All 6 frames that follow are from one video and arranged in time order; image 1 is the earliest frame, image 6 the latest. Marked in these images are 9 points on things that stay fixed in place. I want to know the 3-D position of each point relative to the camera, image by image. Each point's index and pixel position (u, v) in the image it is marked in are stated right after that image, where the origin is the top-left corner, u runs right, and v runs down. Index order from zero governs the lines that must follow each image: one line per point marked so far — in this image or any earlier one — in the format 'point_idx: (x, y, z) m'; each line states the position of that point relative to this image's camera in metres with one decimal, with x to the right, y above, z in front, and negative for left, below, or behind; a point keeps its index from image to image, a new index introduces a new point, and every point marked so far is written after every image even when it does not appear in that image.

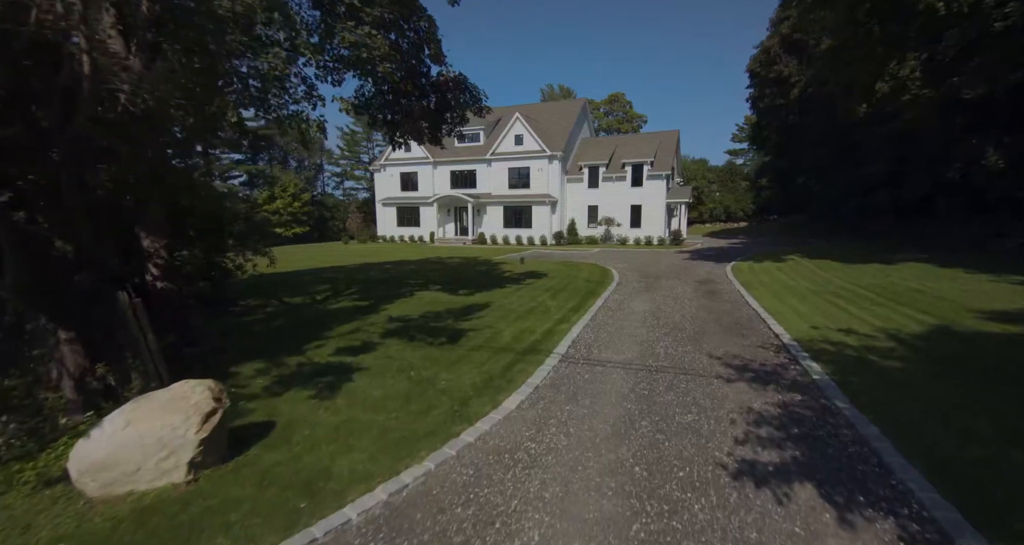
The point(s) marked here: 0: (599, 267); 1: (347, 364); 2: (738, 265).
0: (+3.5, +0.1, +17.4) m
1: (-2.6, -1.4, +6.5) m
2: (+9.0, +0.2, +16.7) m
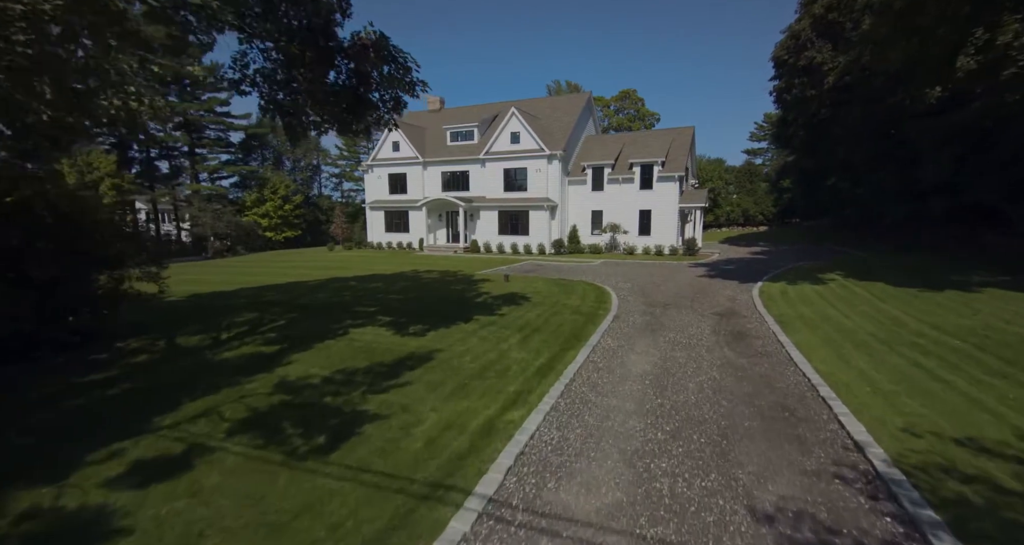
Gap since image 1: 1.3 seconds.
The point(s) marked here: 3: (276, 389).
0: (+2.8, -0.6, +14.4) m
1: (-3.6, -2.2, +3.7) m
2: (+8.3, -0.6, +13.5) m
3: (-3.6, -1.8, +6.4) m
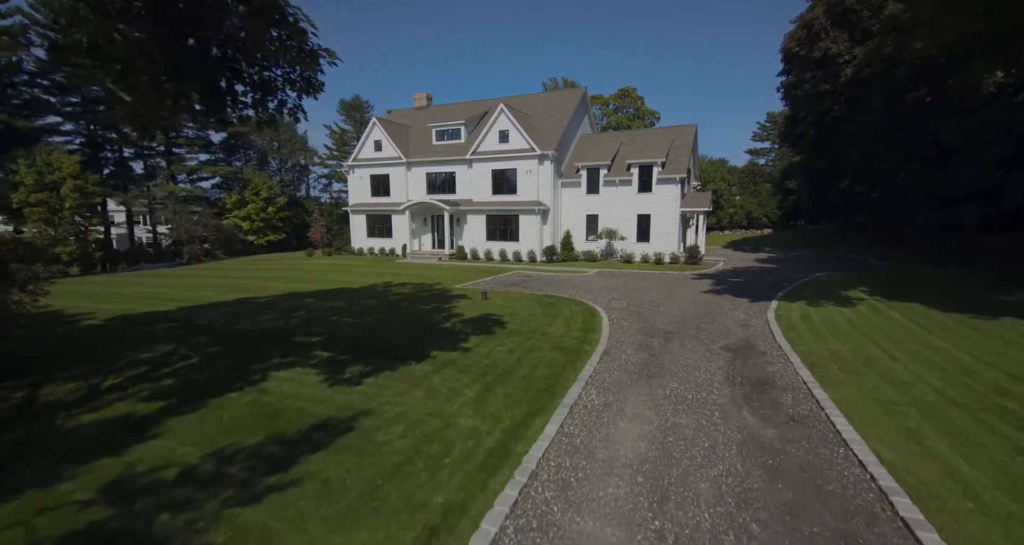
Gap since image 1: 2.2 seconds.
0: (+2.1, -1.2, +12.4) m
1: (-4.3, -2.7, +1.7) m
2: (+7.6, -1.2, +11.5) m
3: (-4.3, -2.3, +4.4) m
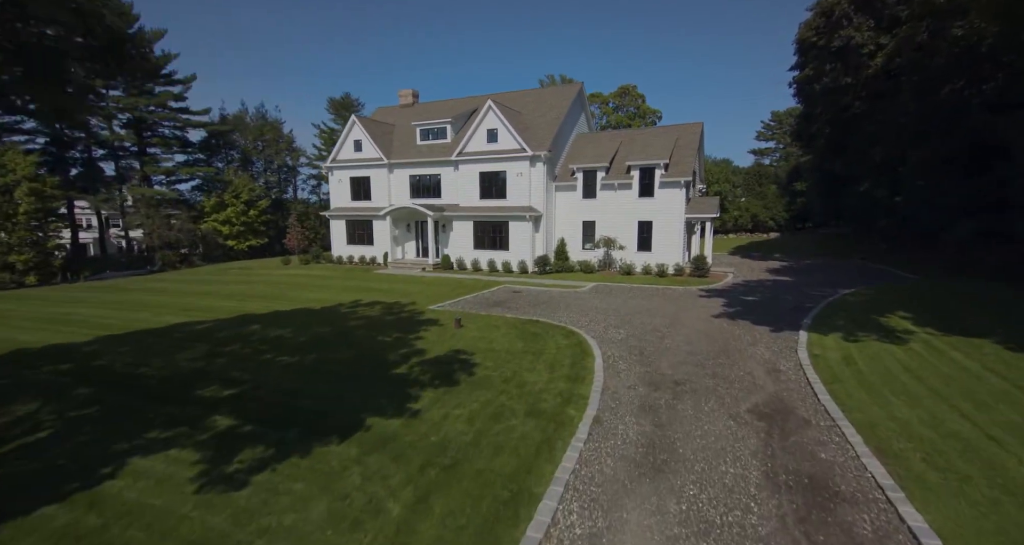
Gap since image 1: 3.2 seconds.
0: (+1.5, -1.9, +10.1) m
1: (-5.0, -3.4, -0.5) m
2: (+6.9, -1.8, +9.3) m
3: (-5.0, -3.0, +2.2) m
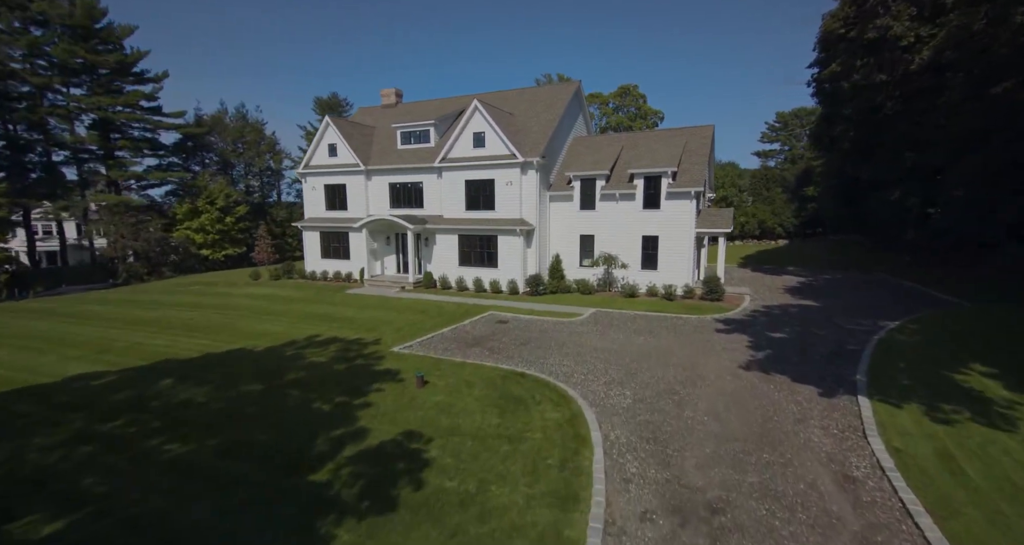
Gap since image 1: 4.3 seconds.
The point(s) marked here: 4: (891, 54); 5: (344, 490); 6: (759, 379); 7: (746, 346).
0: (+0.9, -2.9, +7.6) m
1: (-5.5, -4.4, -3.1) m
2: (+6.4, -2.9, +6.8) m
3: (-5.5, -4.0, -0.4) m
4: (+15.7, +9.1, +17.4) m
5: (-2.5, -3.1, +6.2) m
6: (+5.9, -2.5, +10.0) m
7: (+7.0, -2.2, +12.5) m
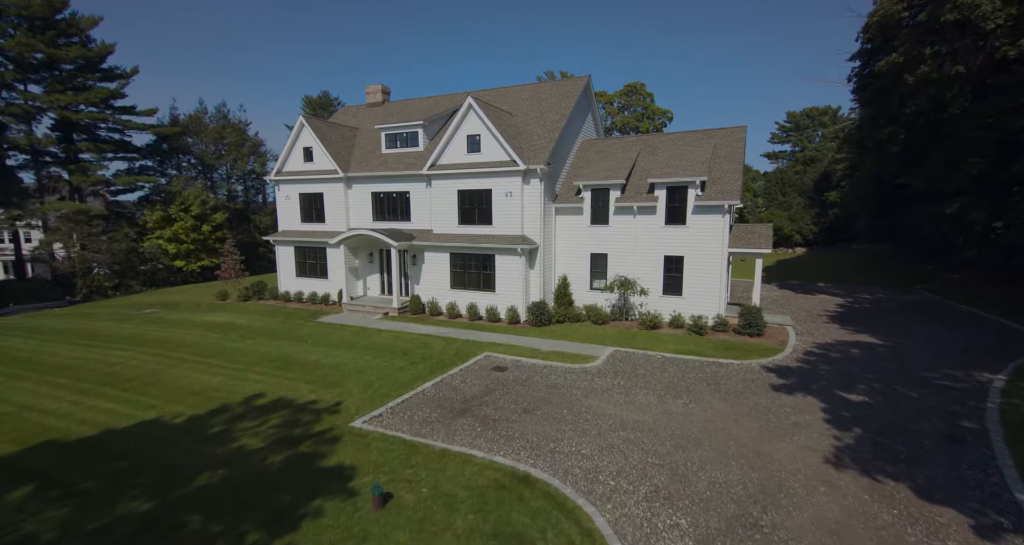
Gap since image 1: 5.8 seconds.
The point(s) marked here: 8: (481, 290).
0: (+0.9, -4.0, +4.5) m
1: (-5.5, -5.5, -6.2) m
2: (+6.4, -4.0, +3.7) m
3: (-5.5, -5.1, -3.5) m
4: (+15.7, +8.0, +14.4) m
5: (-2.5, -4.2, +3.2) m
6: (+5.9, -3.7, +7.0) m
7: (+7.0, -3.3, +9.5) m
8: (-1.4, -0.8, +19.2) m
